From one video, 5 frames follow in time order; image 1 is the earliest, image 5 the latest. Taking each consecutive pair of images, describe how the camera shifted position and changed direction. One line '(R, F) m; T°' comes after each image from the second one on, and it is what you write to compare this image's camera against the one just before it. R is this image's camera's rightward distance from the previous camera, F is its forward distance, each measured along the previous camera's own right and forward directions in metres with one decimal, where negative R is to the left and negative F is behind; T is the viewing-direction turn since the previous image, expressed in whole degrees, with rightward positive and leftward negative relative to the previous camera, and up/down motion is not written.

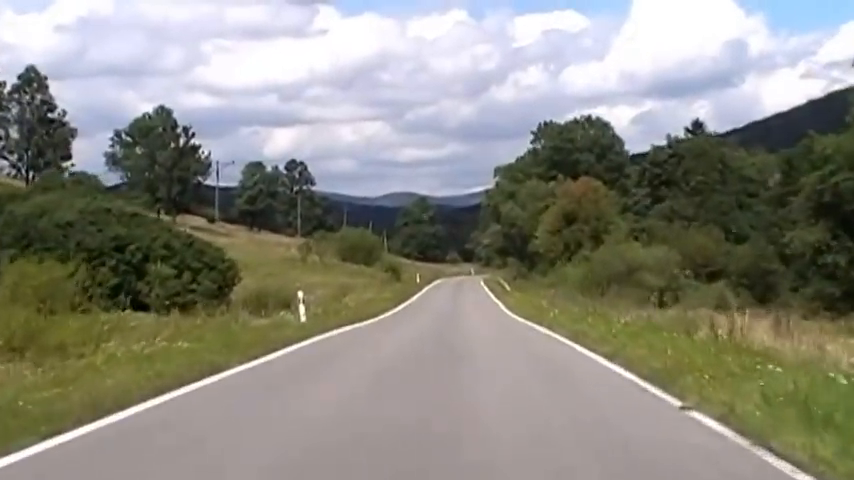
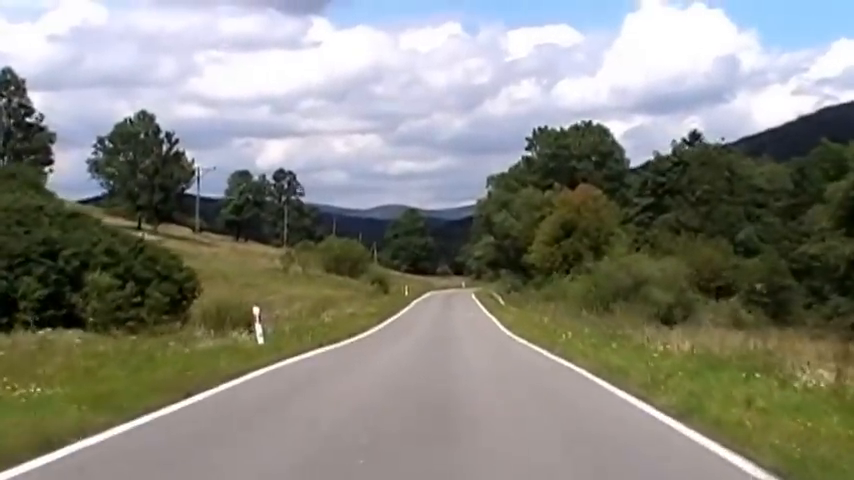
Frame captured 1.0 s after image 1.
(+0.2, +7.4) m; +1°
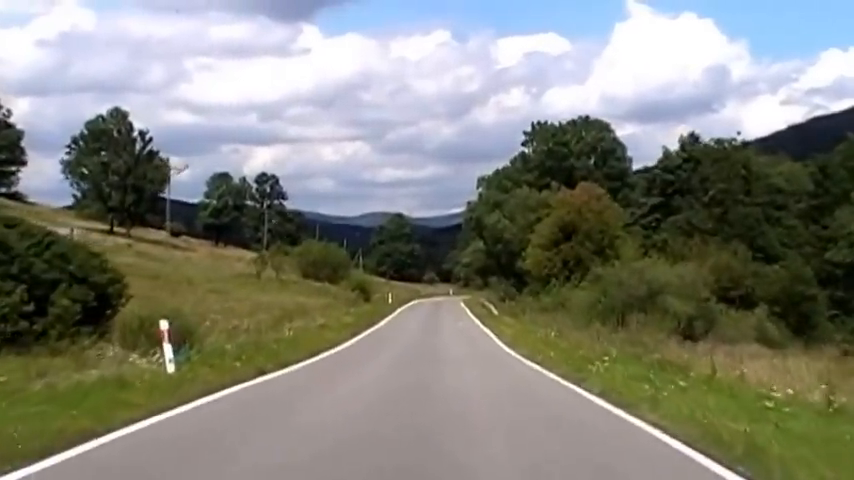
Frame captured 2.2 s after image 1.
(+0.3, +9.9) m; +1°
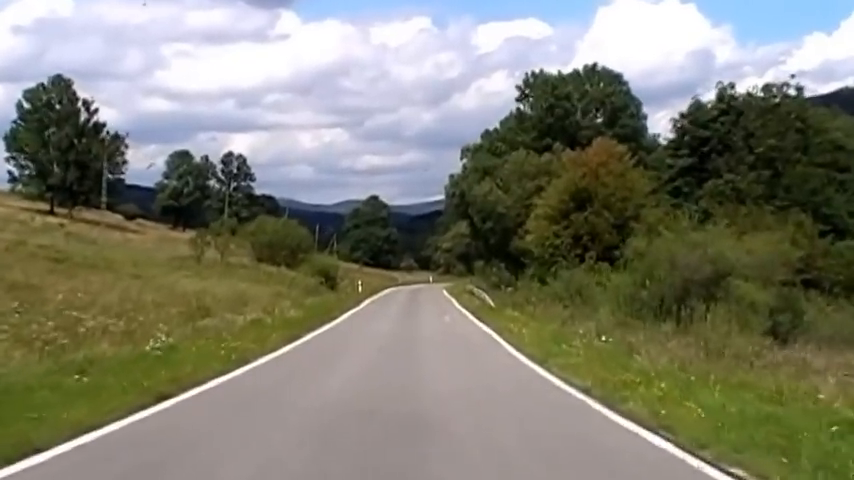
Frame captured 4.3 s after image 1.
(+0.2, +19.0) m; +1°
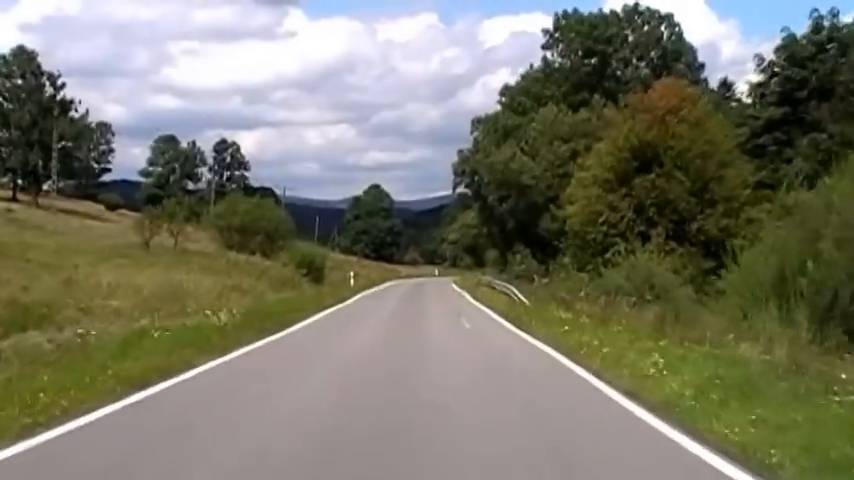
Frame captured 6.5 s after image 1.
(0.0, +18.5) m; 0°
